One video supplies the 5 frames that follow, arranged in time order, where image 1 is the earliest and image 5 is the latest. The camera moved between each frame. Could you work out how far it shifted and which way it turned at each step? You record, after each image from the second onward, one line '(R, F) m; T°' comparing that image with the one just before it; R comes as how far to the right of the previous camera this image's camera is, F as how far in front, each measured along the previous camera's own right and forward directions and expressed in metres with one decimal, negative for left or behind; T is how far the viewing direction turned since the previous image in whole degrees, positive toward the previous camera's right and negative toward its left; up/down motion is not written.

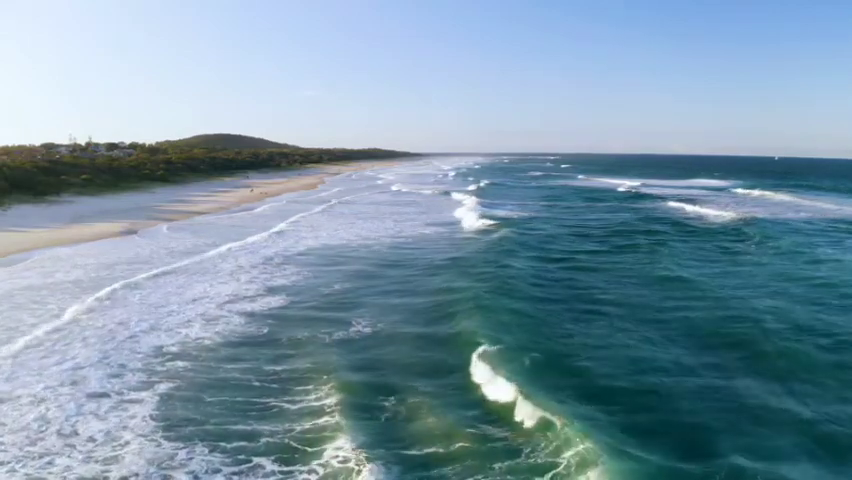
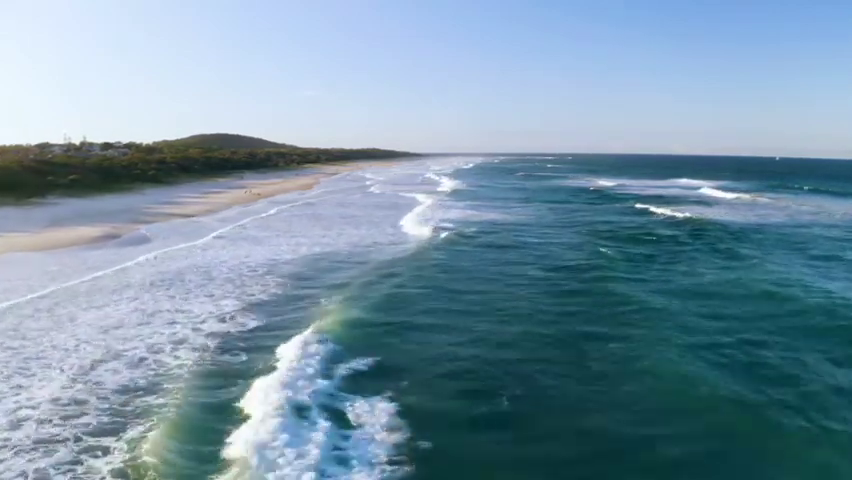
(+0.1, +1.3) m; 0°
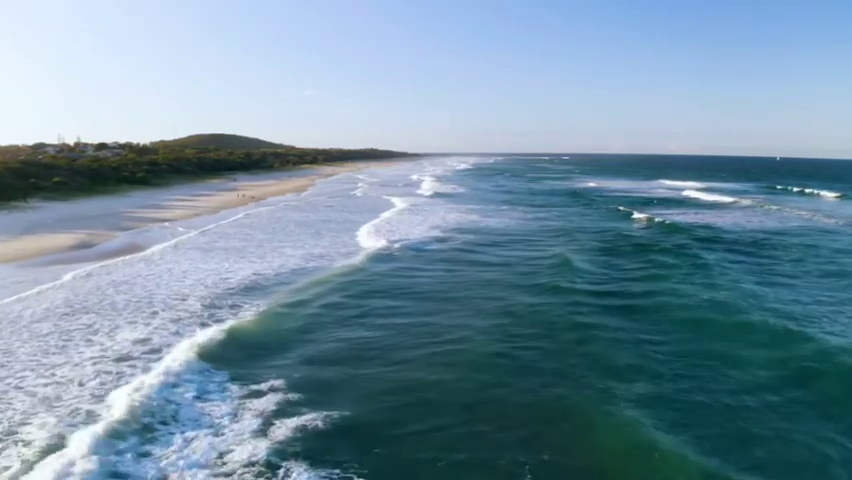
(+0.1, +1.3) m; 0°
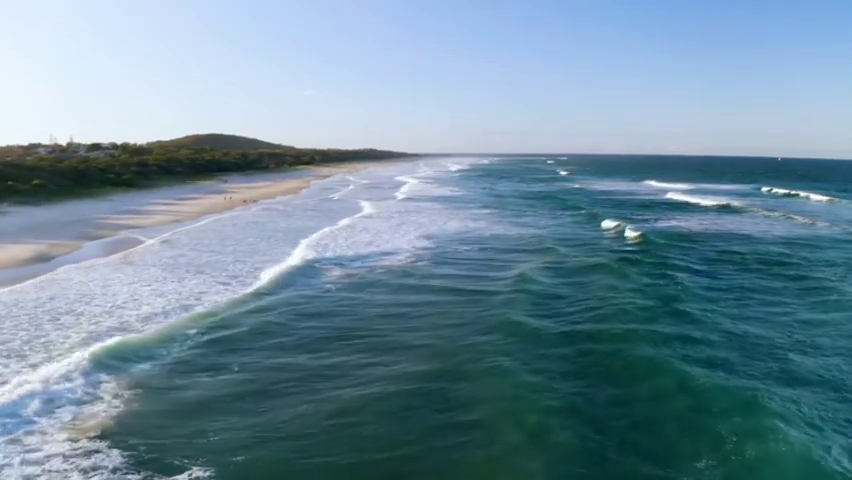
(+0.1, +2.0) m; 0°
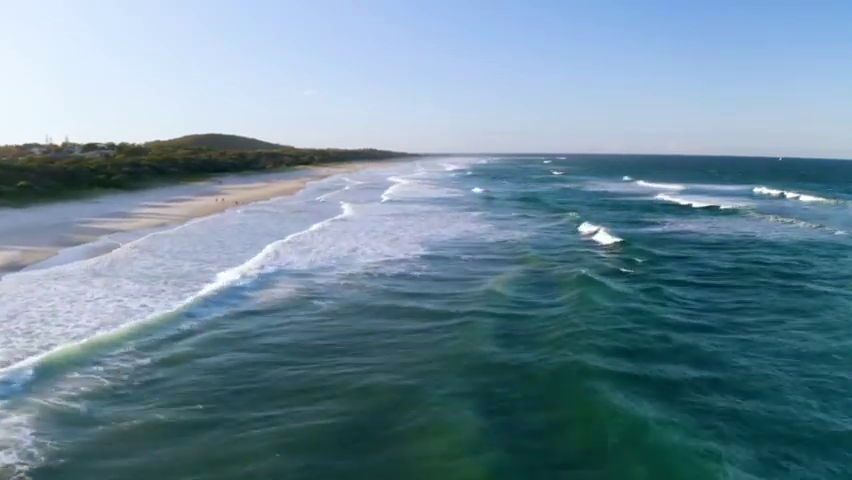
(+0.1, +1.1) m; 0°
